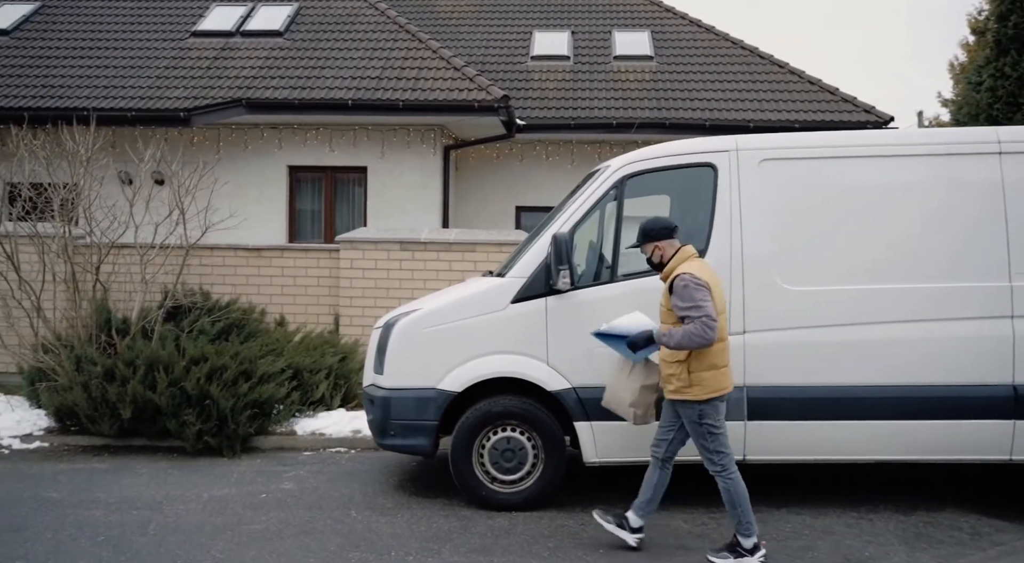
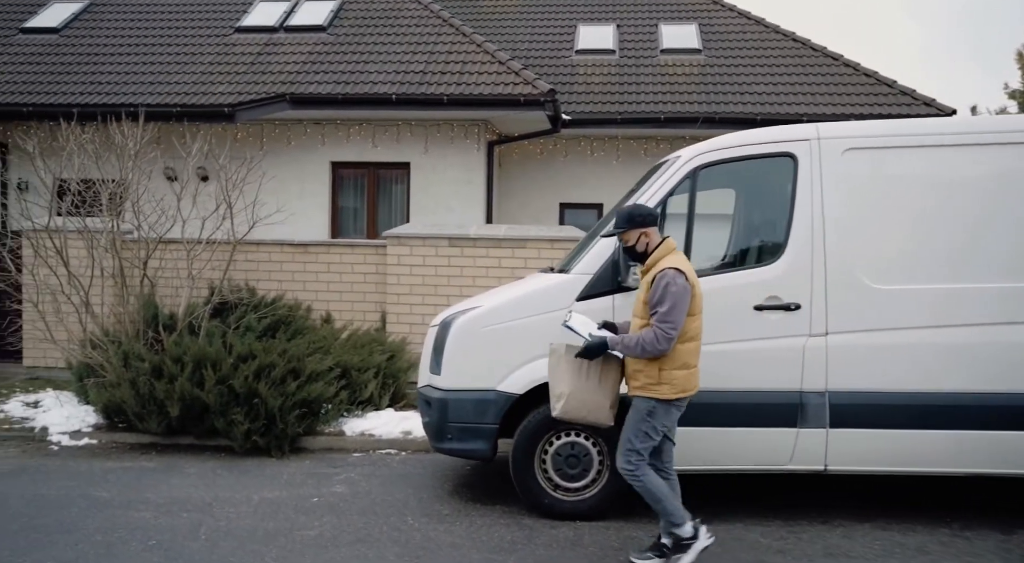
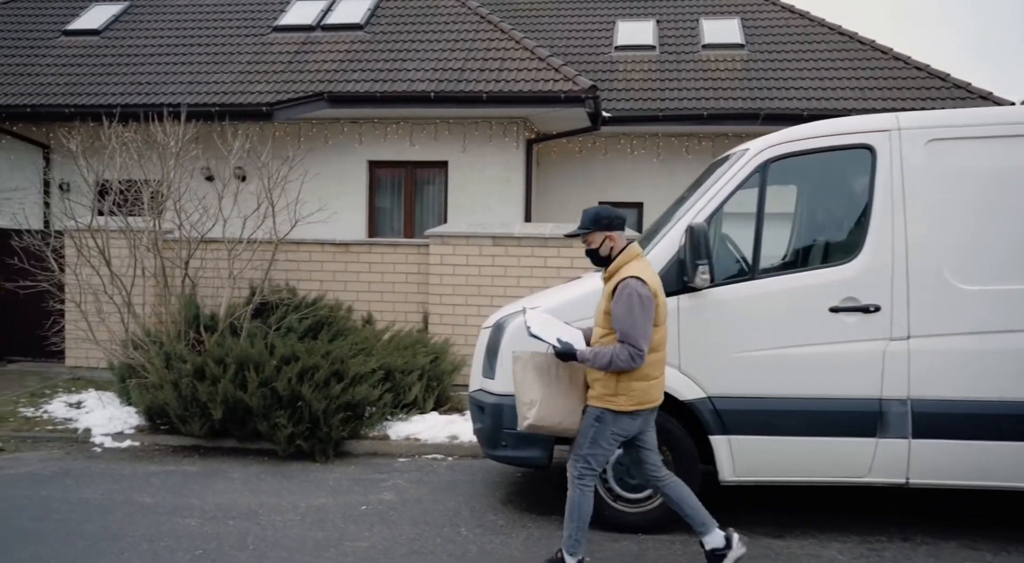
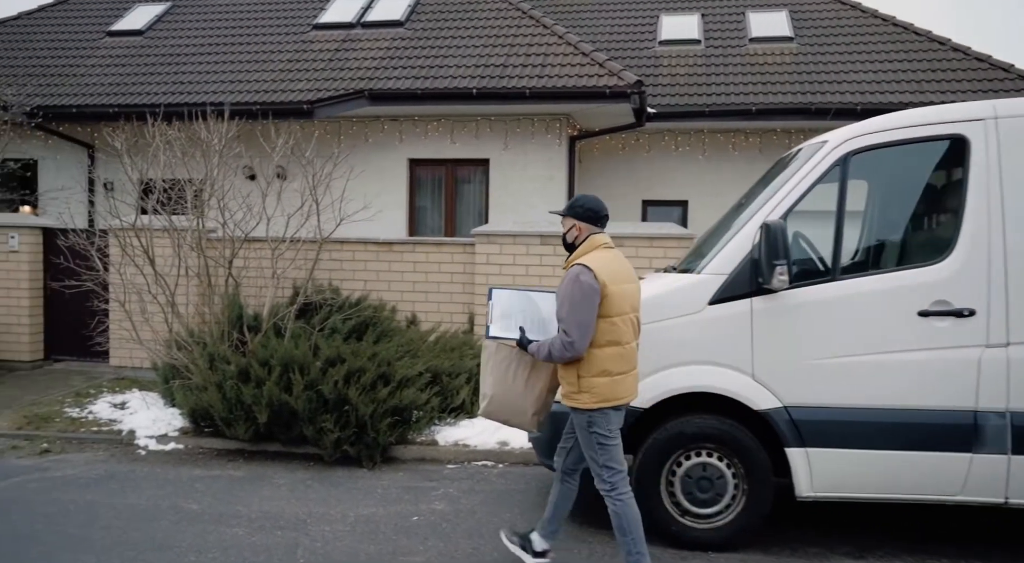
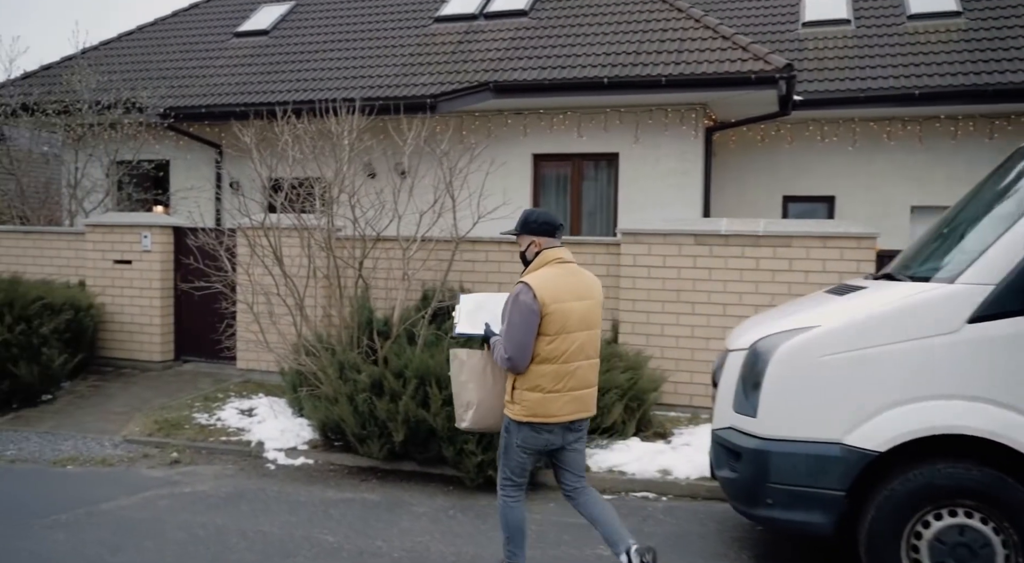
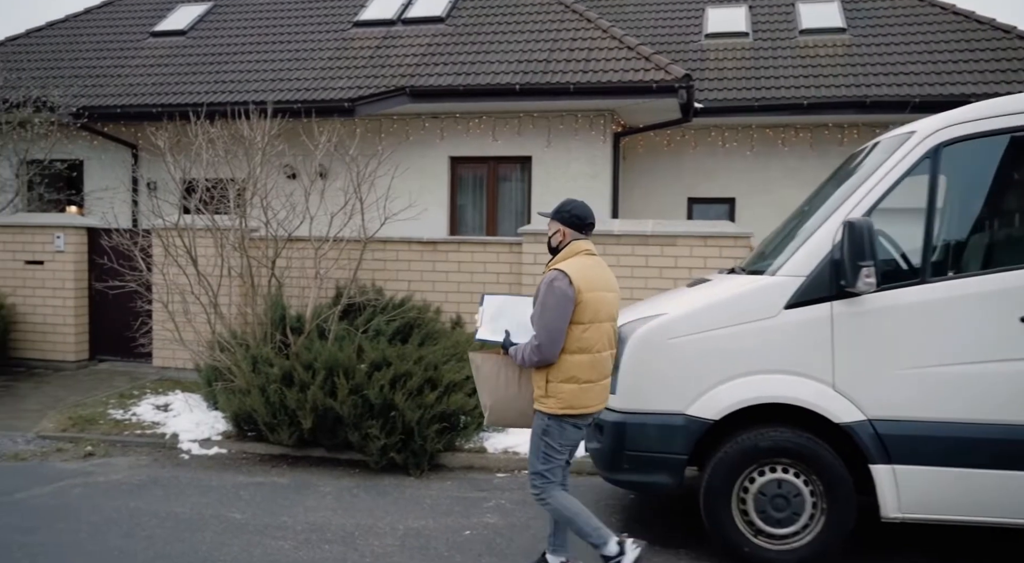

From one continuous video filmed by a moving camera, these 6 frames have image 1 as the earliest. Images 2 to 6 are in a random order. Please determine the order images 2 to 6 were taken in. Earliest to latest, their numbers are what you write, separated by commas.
2, 3, 4, 6, 5
